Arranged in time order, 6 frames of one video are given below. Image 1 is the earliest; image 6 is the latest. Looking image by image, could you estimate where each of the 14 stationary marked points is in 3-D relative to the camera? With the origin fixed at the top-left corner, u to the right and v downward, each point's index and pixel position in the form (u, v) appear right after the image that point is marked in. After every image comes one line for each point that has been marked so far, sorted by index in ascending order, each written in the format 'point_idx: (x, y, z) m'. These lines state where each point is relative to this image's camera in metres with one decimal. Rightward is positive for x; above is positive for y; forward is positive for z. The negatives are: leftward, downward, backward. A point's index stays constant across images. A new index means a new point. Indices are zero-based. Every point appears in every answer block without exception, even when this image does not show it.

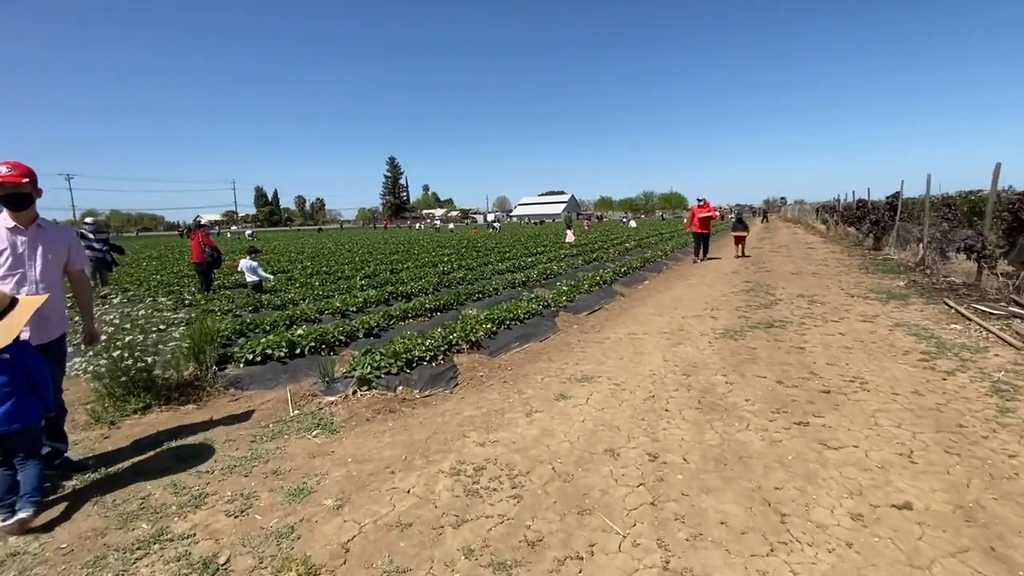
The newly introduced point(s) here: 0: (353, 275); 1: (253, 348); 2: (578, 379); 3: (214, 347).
0: (-5.9, +0.4, +18.3) m
1: (-4.2, -0.9, +7.9) m
2: (+0.9, -1.3, +6.9) m
3: (-4.5, -0.9, +7.4) m
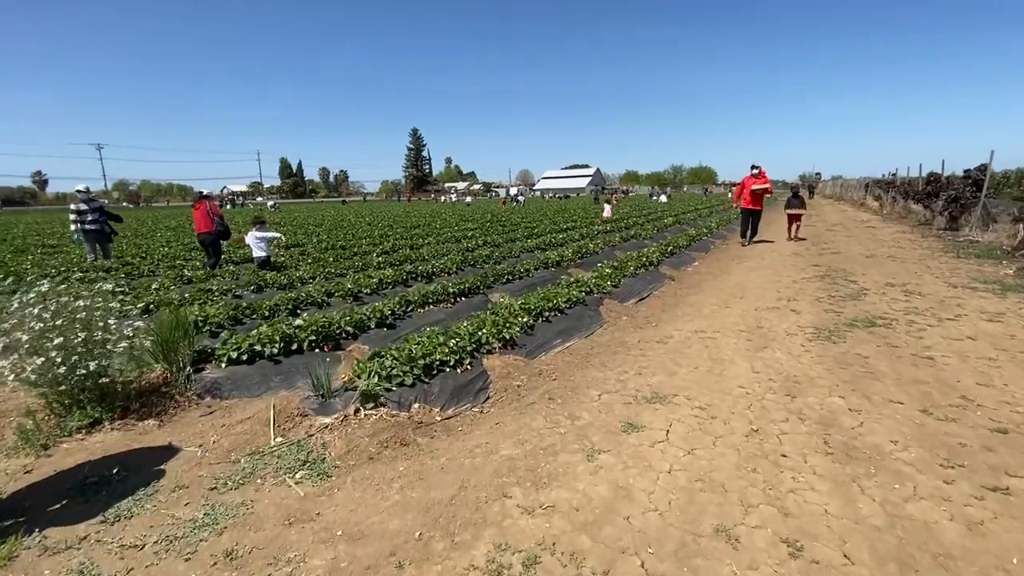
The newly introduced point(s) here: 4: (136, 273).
0: (-4.8, +1.2, +16.8) m
1: (-3.6, -0.7, +6.5) m
2: (+1.5, -1.2, +5.3) m
3: (-4.0, -0.7, +6.0) m
4: (-10.2, +0.4, +13.4) m
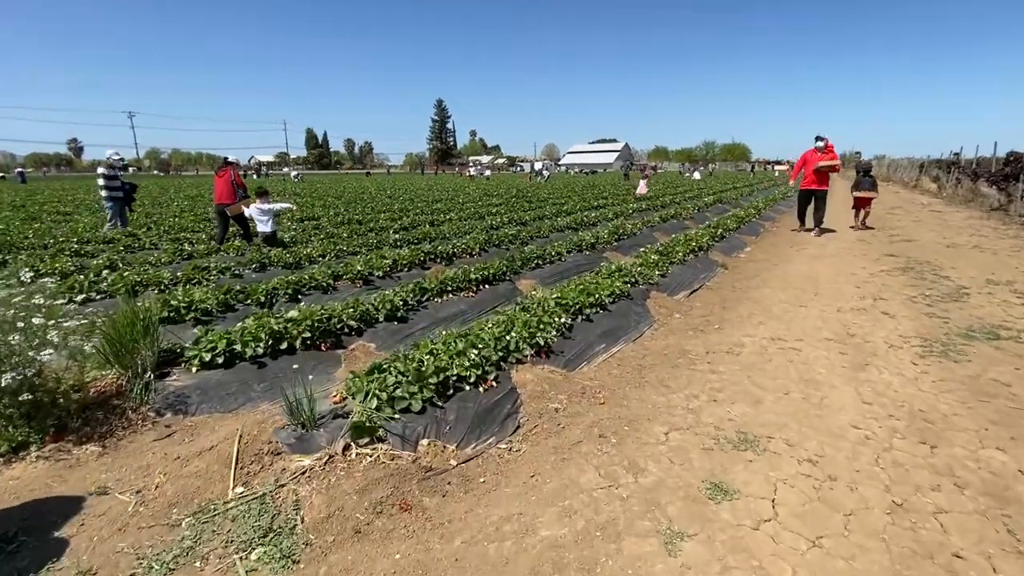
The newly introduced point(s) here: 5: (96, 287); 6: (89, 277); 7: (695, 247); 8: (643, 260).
0: (-4.0, +1.9, +15.6) m
1: (-3.2, -0.5, +5.3) m
2: (+1.8, -1.2, +3.9) m
3: (-3.6, -0.5, +4.9) m
4: (-9.5, +1.1, +12.5) m
5: (-6.6, 0.0, +7.8) m
6: (-7.3, +0.2, +8.5) m
7: (+4.2, +0.9, +11.3) m
8: (+2.6, +0.5, +9.7) m
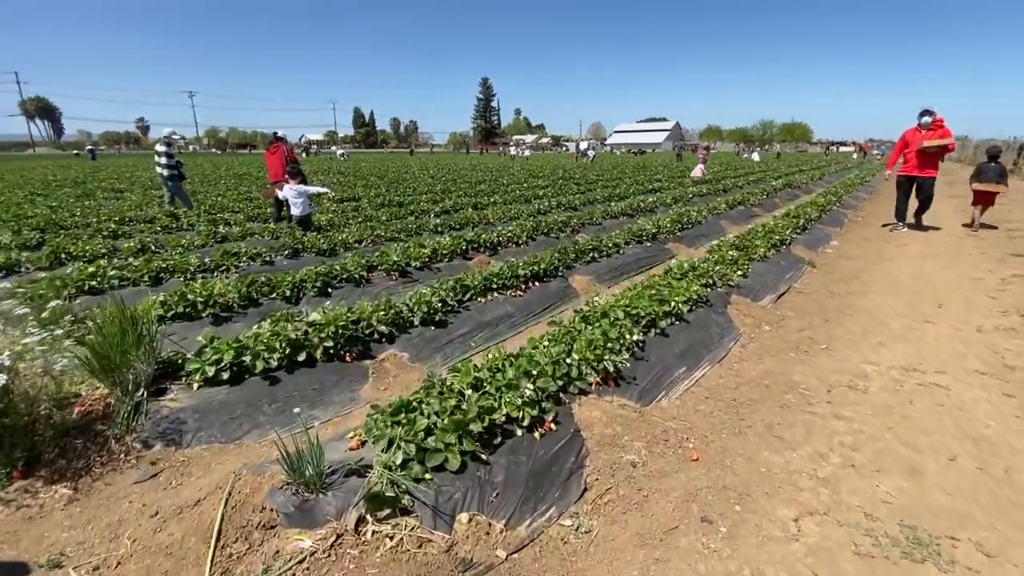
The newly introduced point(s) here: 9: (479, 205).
0: (-2.5, +2.3, +14.7) m
1: (-2.7, -0.5, +4.5) m
2: (+2.2, -1.4, +2.8) m
3: (-3.1, -0.5, +4.1) m
4: (-8.3, +1.5, +12.1) m
5: (-5.8, +0.2, +7.2) m
6: (-6.4, +0.4, +8.0) m
7: (+5.3, +0.9, +9.8) m
8: (+3.5, +0.5, +8.3) m
9: (-1.1, +2.8, +16.4) m
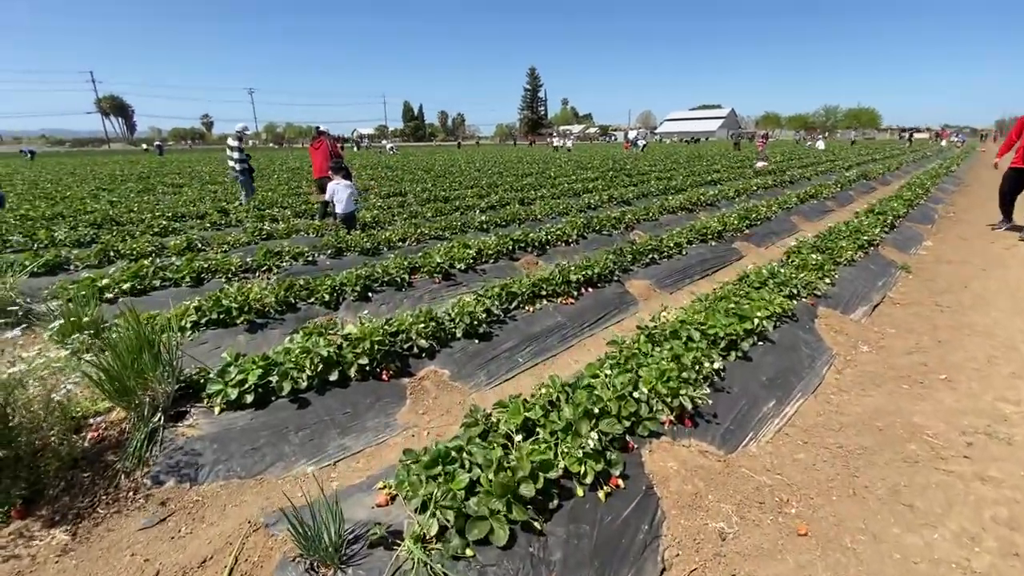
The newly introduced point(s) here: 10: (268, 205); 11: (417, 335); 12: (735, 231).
0: (-1.1, +2.4, +14.2) m
1: (-2.2, -0.6, +4.1) m
2: (+2.4, -1.6, +2.0) m
3: (-2.7, -0.6, +3.8) m
4: (-7.1, +1.6, +12.1) m
5: (-5.1, +0.2, +7.1) m
6: (-5.6, +0.4, +7.9) m
7: (+6.2, +0.8, +8.7) m
8: (+4.3, +0.4, +7.3) m
9: (+0.4, +2.9, +15.7) m
10: (-7.4, +2.5, +14.9) m
11: (-1.0, -0.5, +5.0) m
12: (+4.7, +1.2, +10.4) m
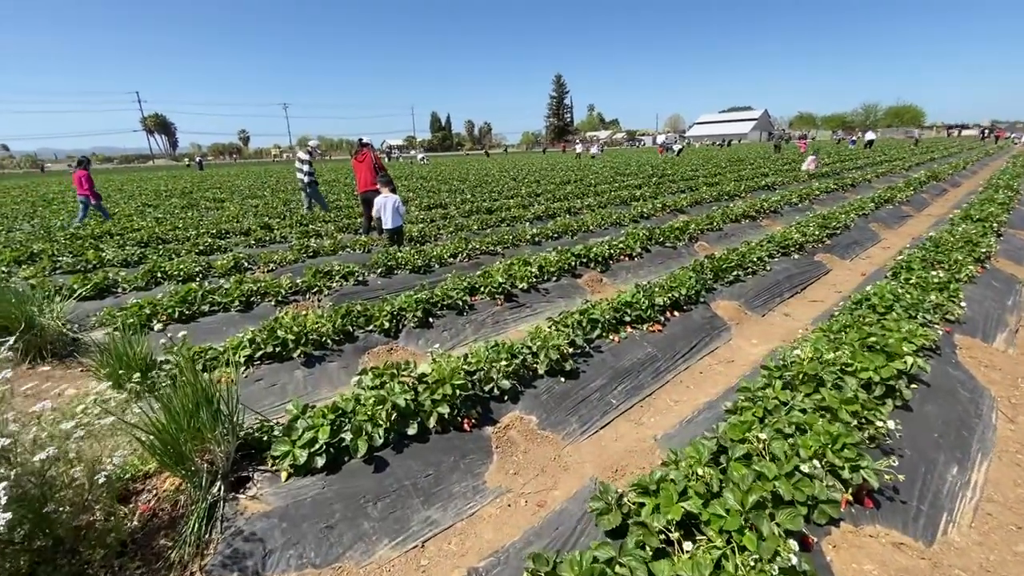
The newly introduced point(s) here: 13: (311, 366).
0: (+0.3, +2.0, +13.6) m
1: (-1.4, -0.9, +3.5) m
2: (+3.1, -1.8, +1.1) m
3: (-1.9, -0.9, +3.2) m
4: (-5.9, +1.2, +11.8) m
5: (-4.1, -0.1, +6.7) m
6: (-4.6, +0.1, +7.5) m
7: (+7.2, +0.5, +7.6) m
8: (+5.2, +0.1, +6.4) m
9: (+1.8, +2.4, +15.0) m
10: (-6.0, +2.0, +14.7) m
11: (-0.1, -0.8, +4.3) m
12: (+5.8, +0.9, +9.4) m
13: (-2.1, -0.8, +5.2) m
